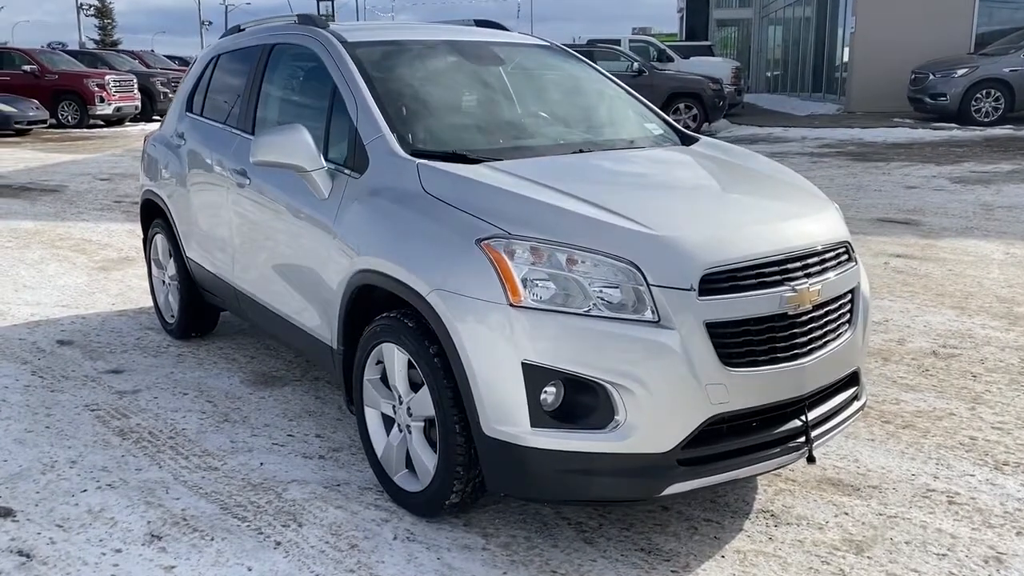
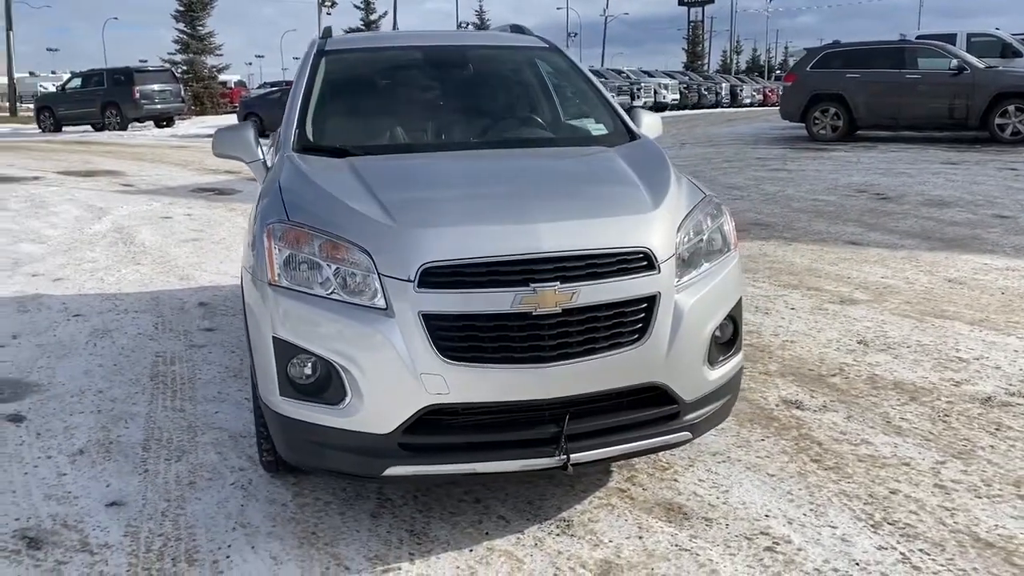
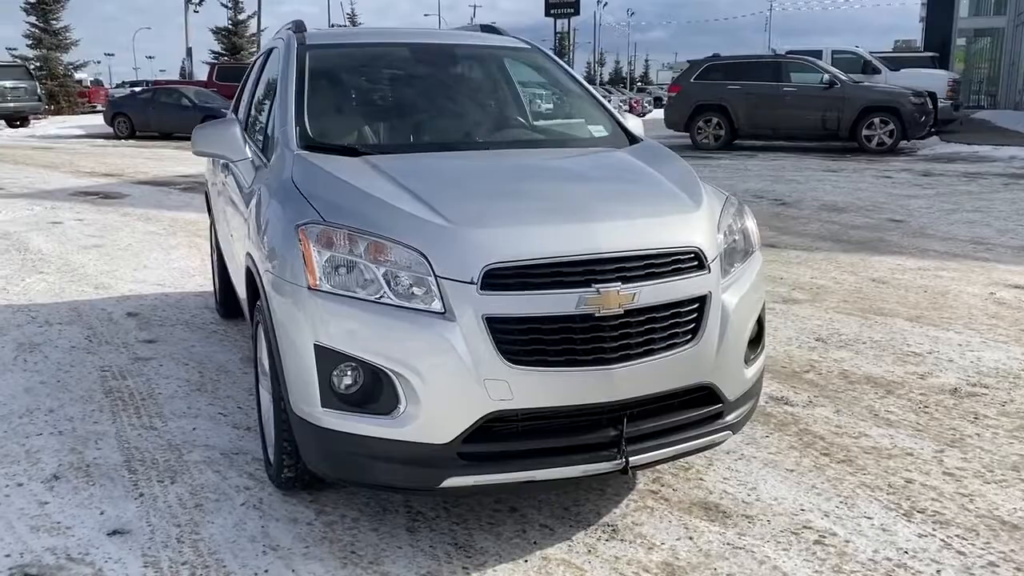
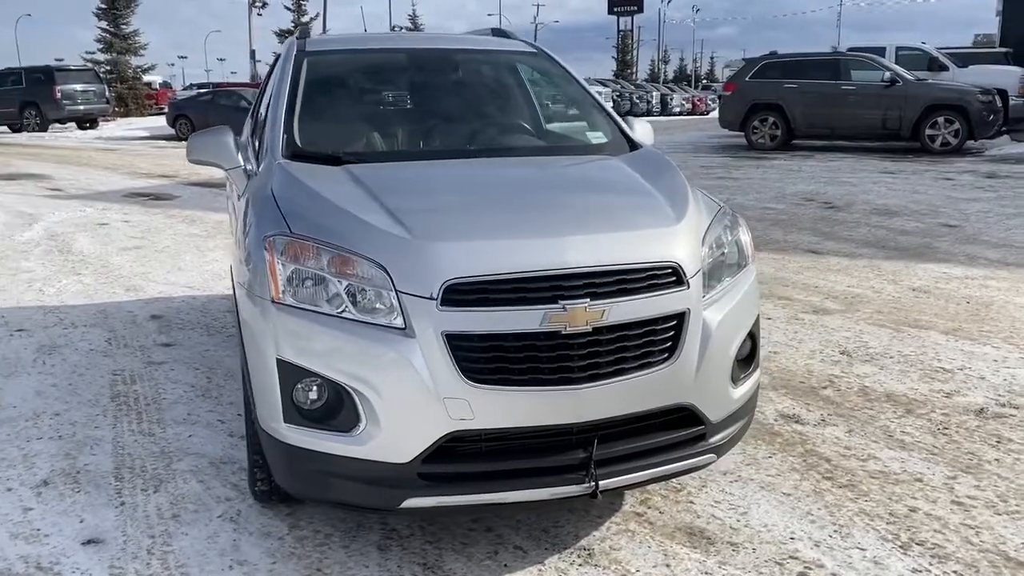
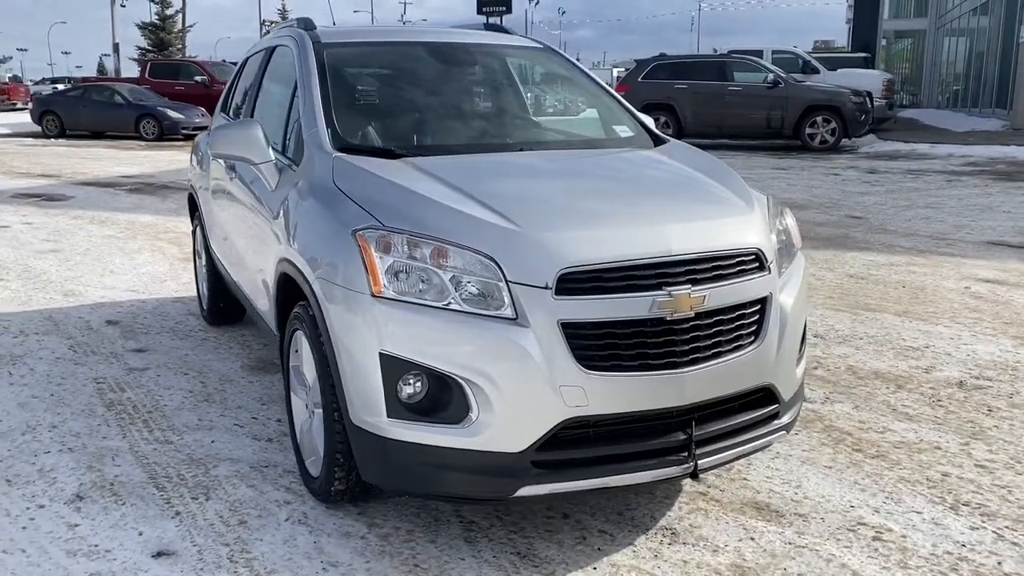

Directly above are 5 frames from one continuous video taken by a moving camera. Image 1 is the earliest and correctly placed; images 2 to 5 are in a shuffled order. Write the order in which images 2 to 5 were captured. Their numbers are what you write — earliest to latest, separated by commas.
5, 3, 4, 2
